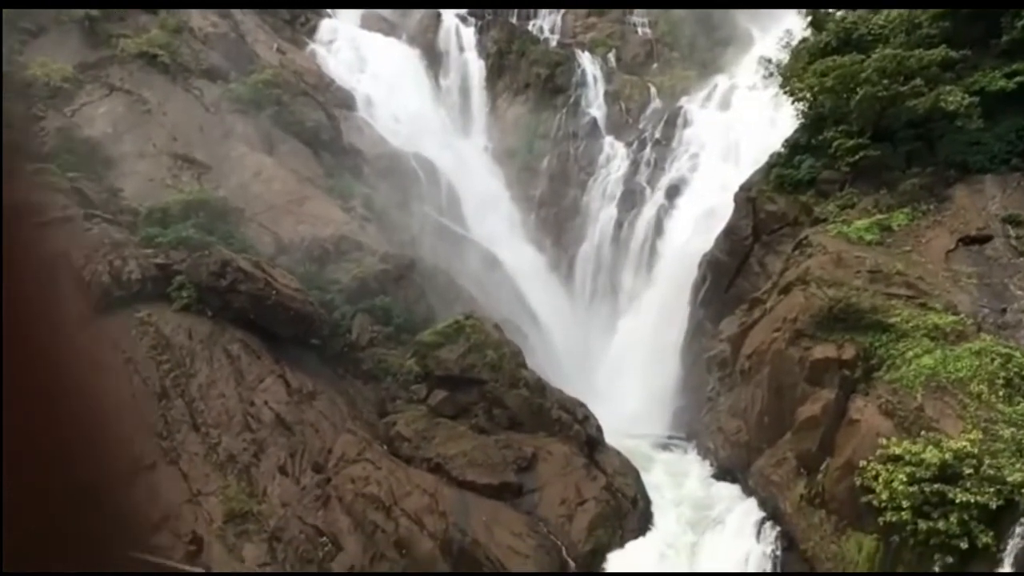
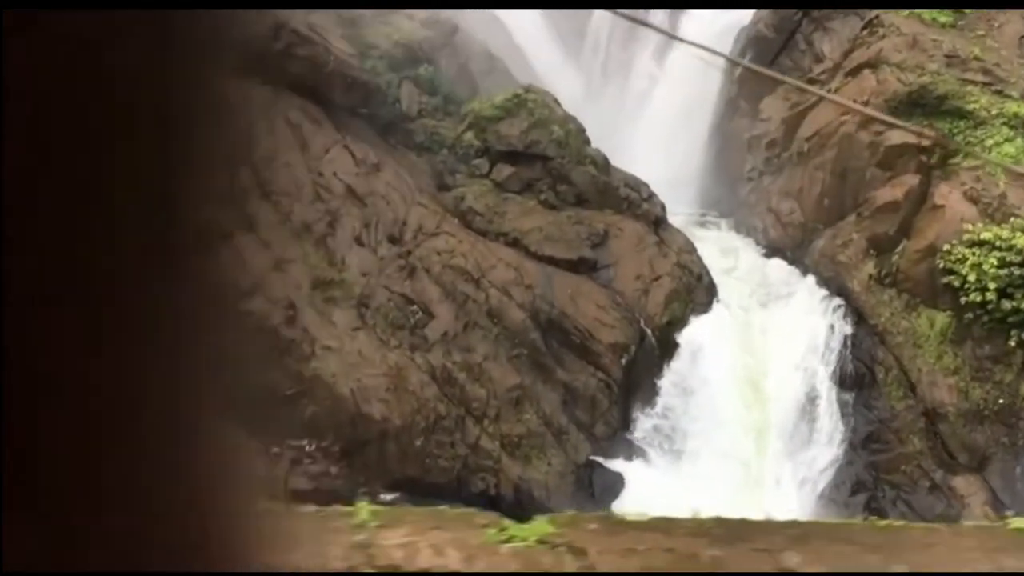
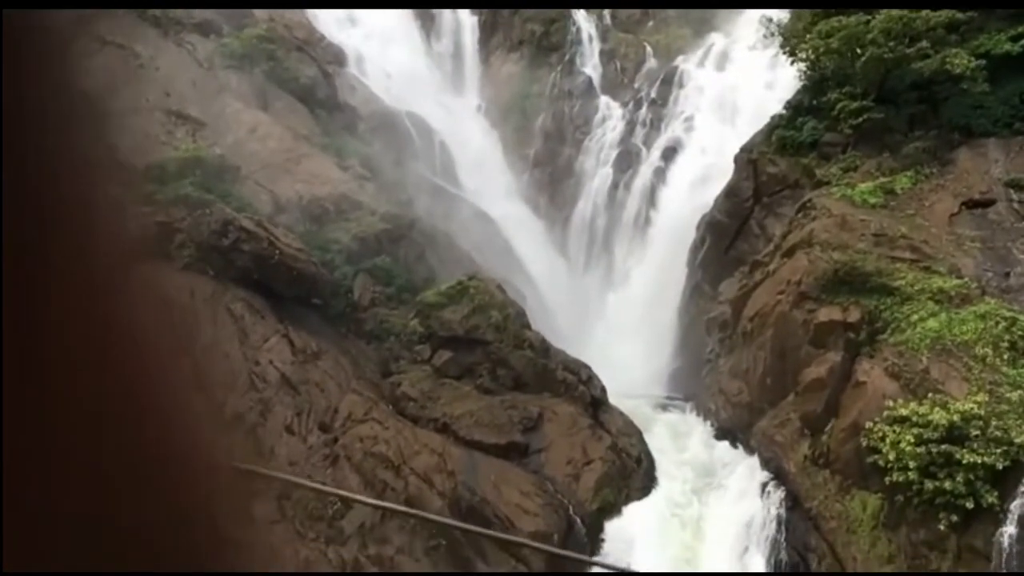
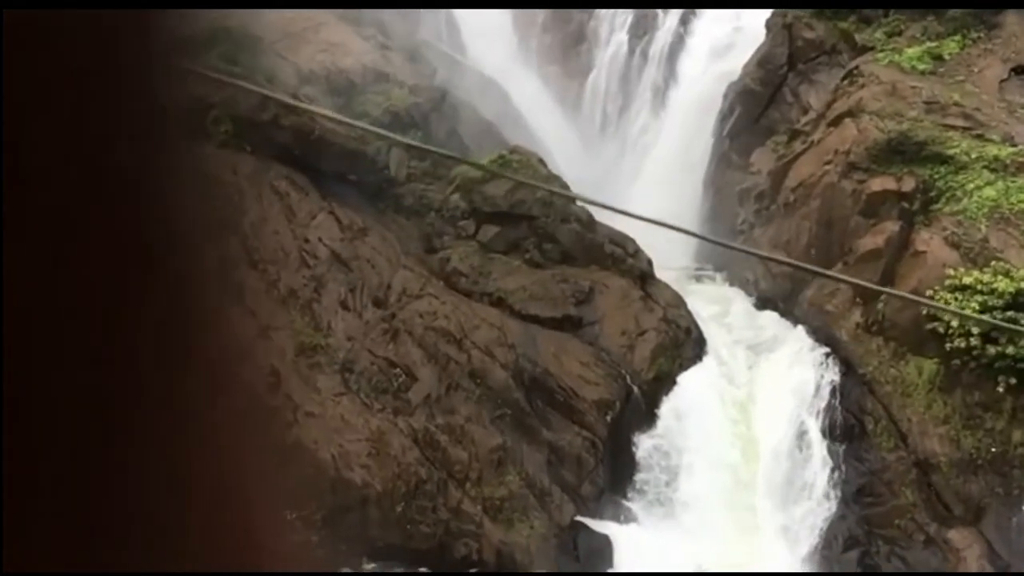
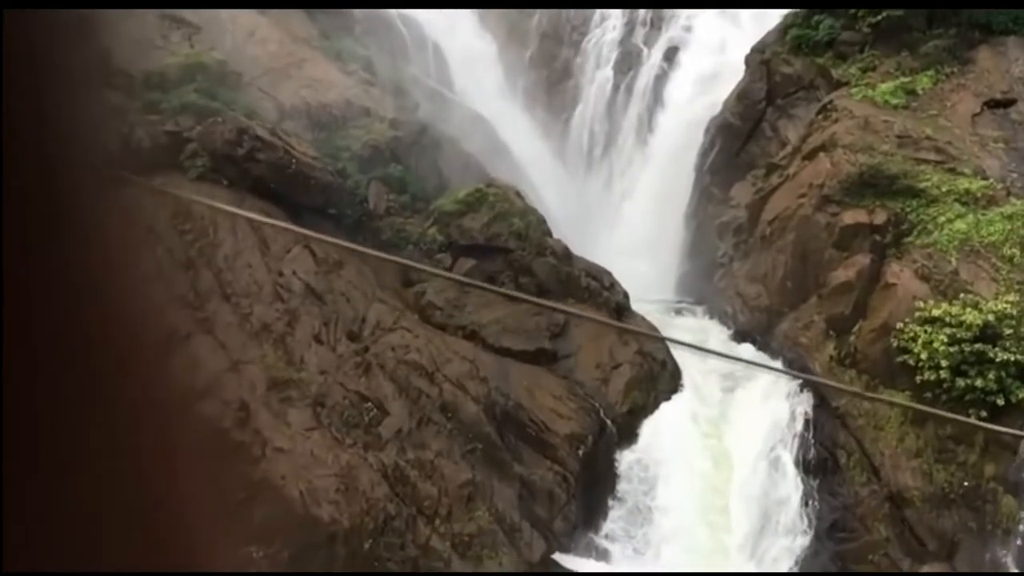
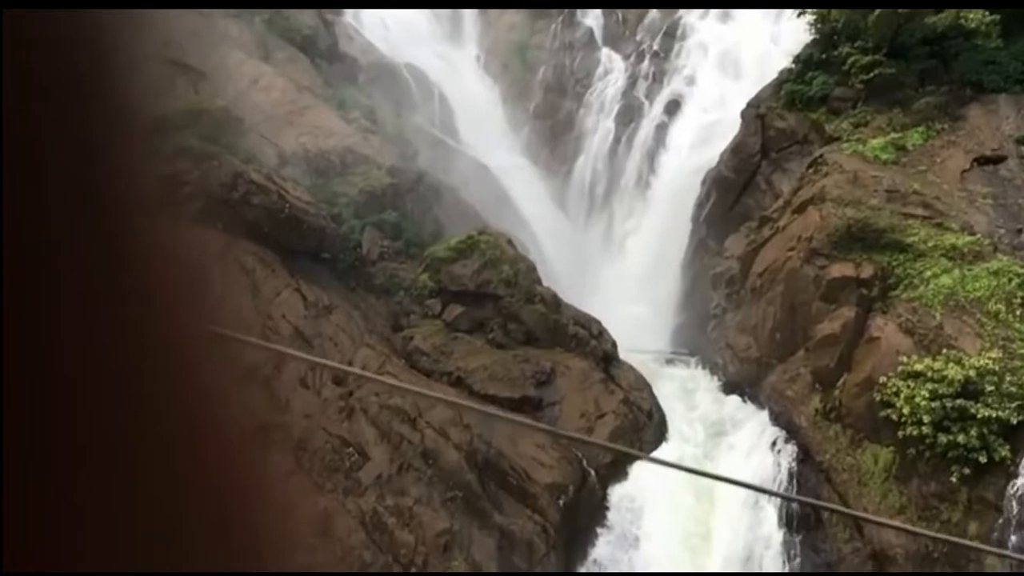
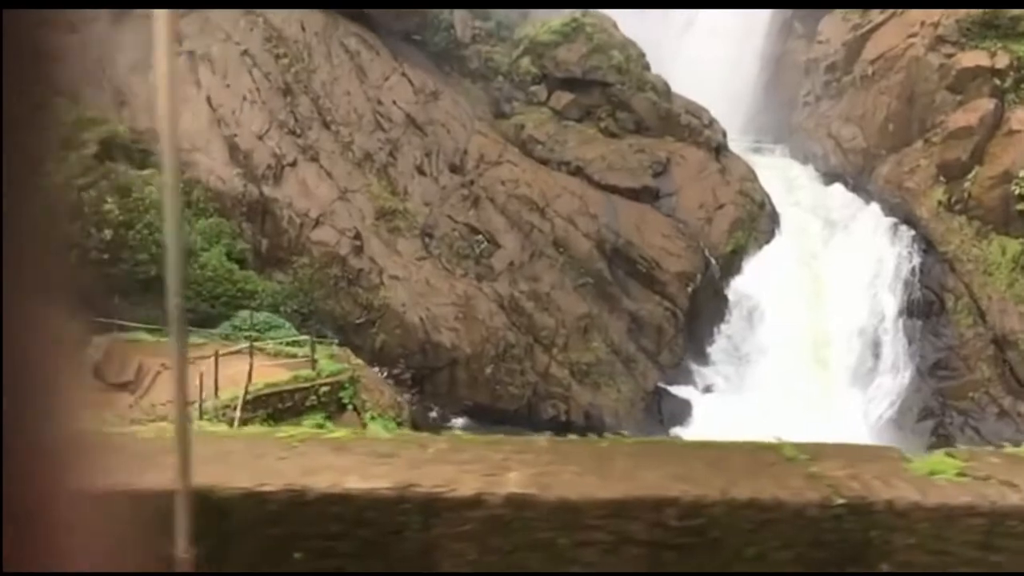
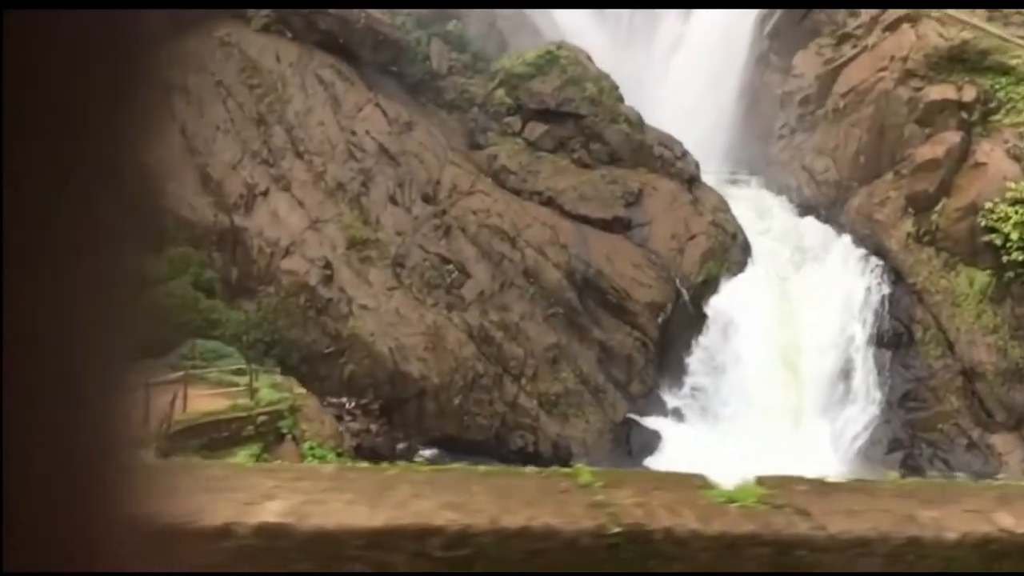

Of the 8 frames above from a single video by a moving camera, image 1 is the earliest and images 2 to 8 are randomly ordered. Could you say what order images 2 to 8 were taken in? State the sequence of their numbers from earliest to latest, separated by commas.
3, 6, 5, 4, 2, 8, 7
